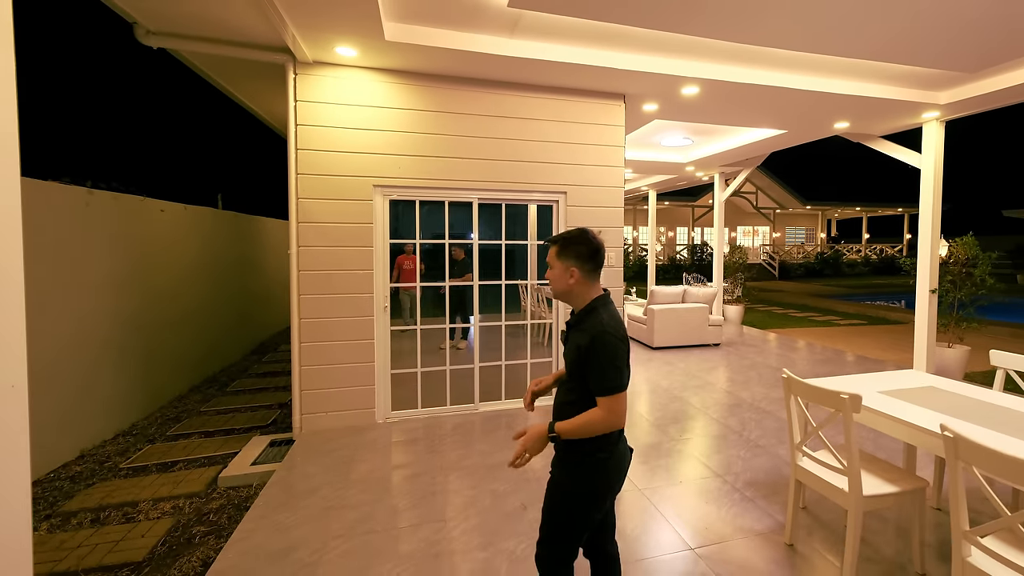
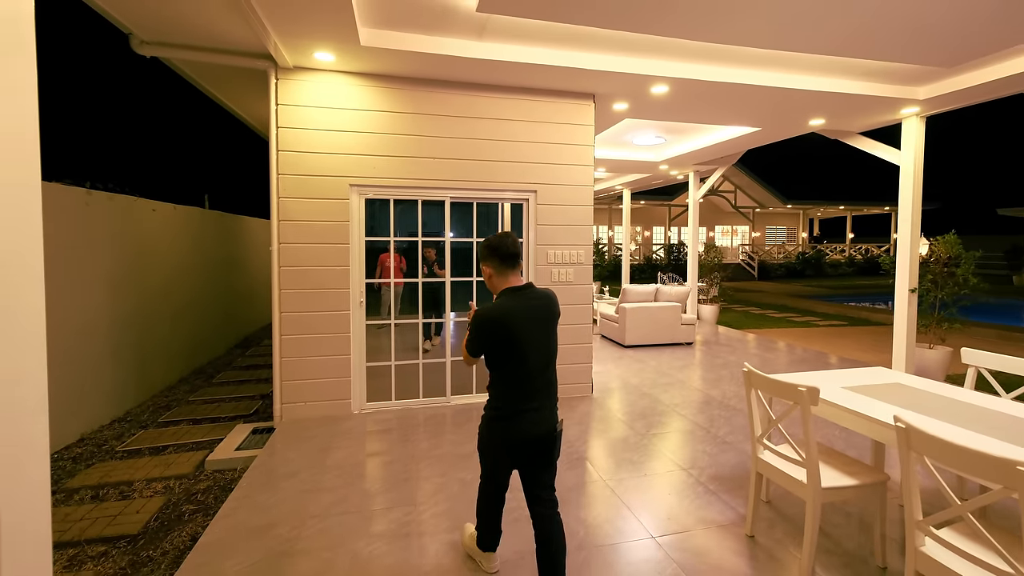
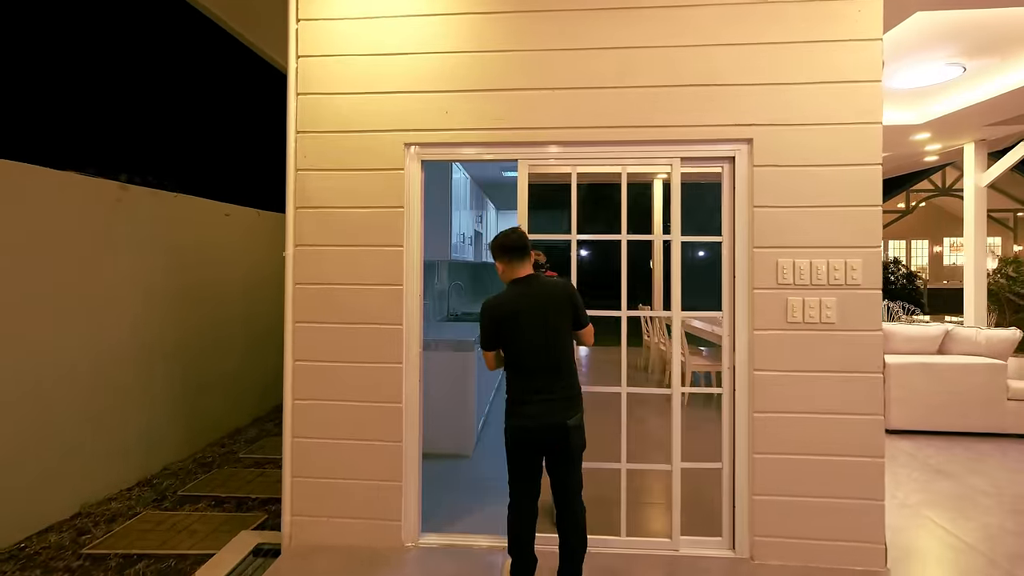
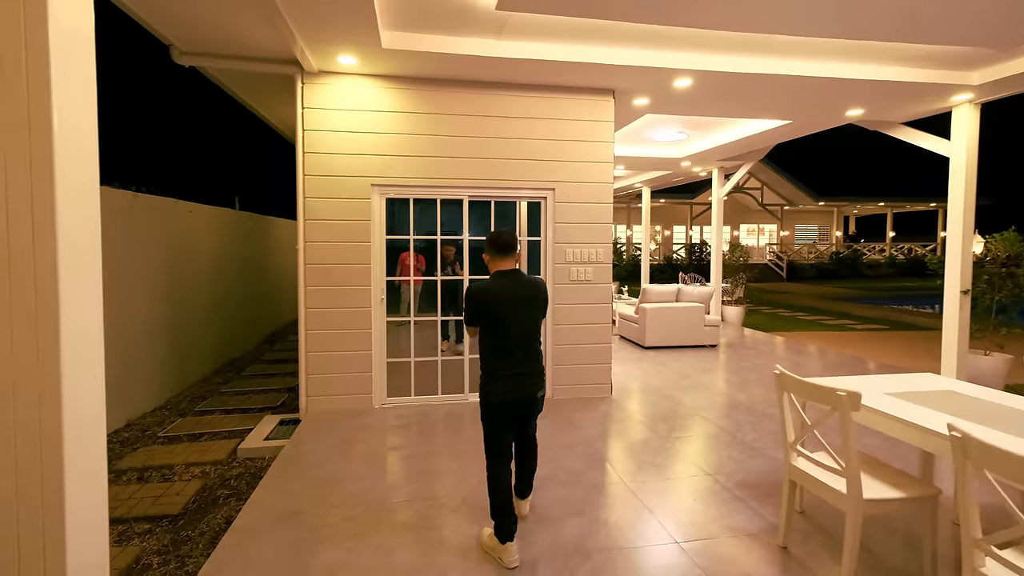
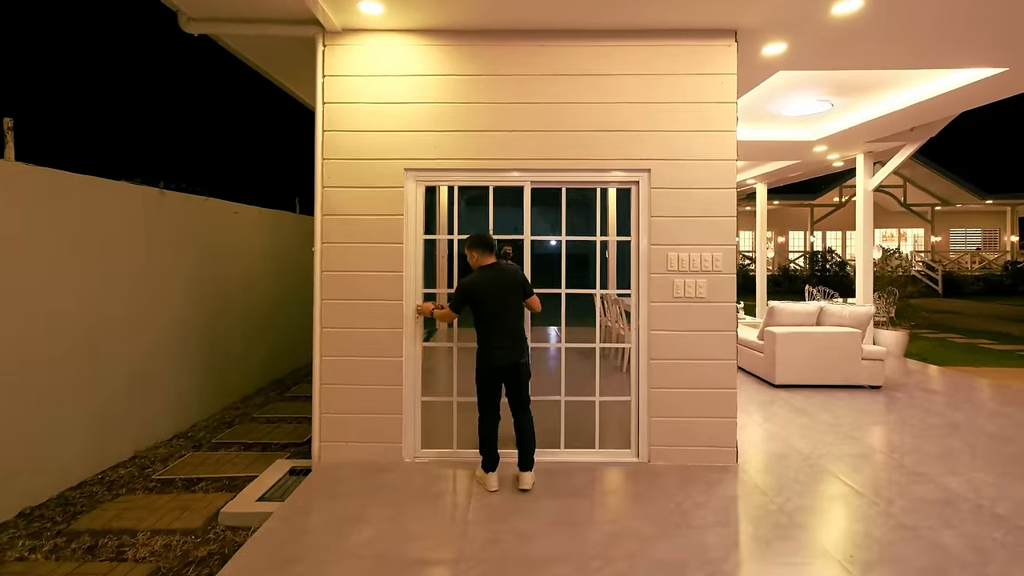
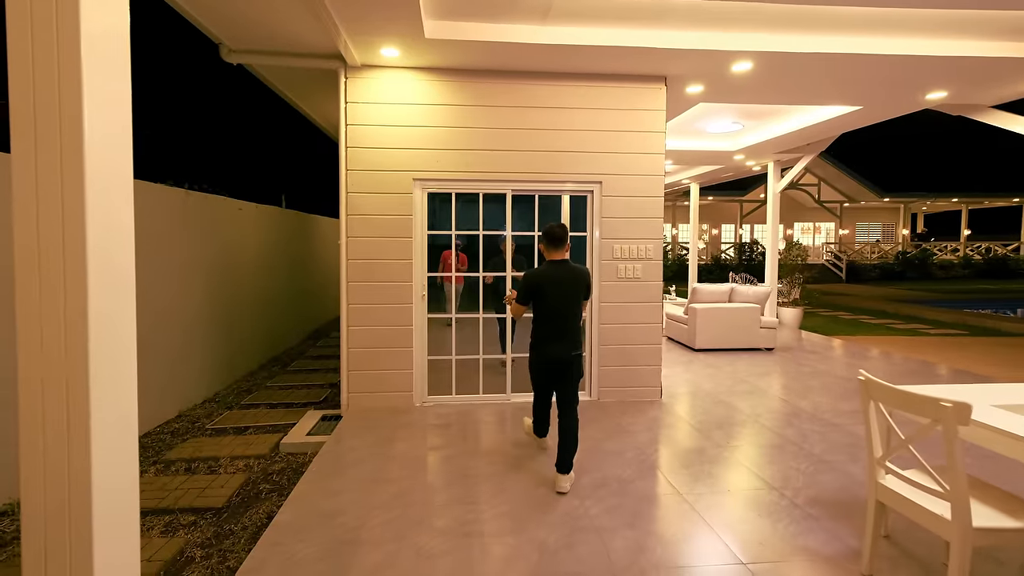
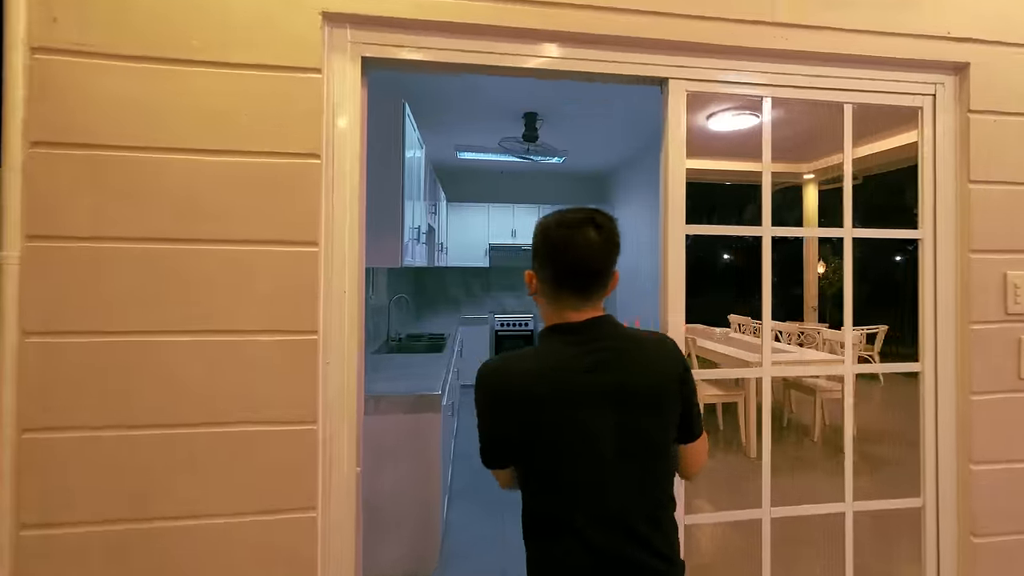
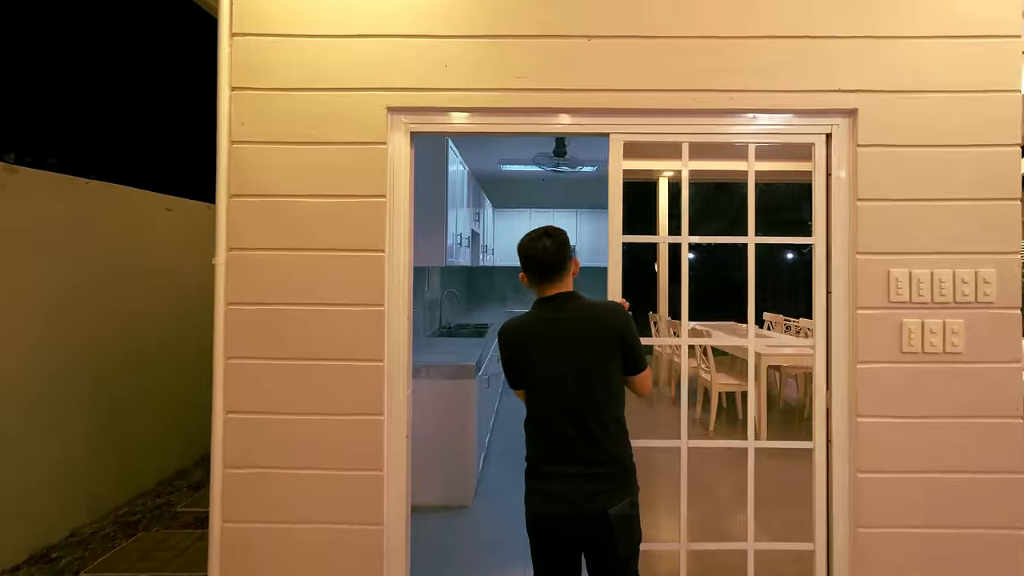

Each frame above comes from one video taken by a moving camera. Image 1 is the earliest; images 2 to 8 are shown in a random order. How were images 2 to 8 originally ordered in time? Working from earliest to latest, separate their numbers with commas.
2, 4, 6, 5, 3, 8, 7
